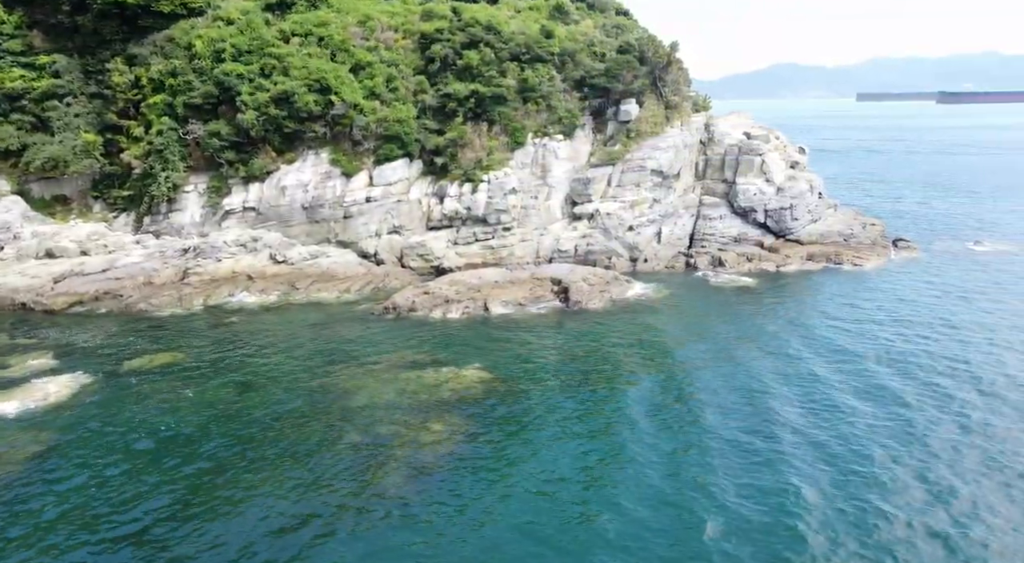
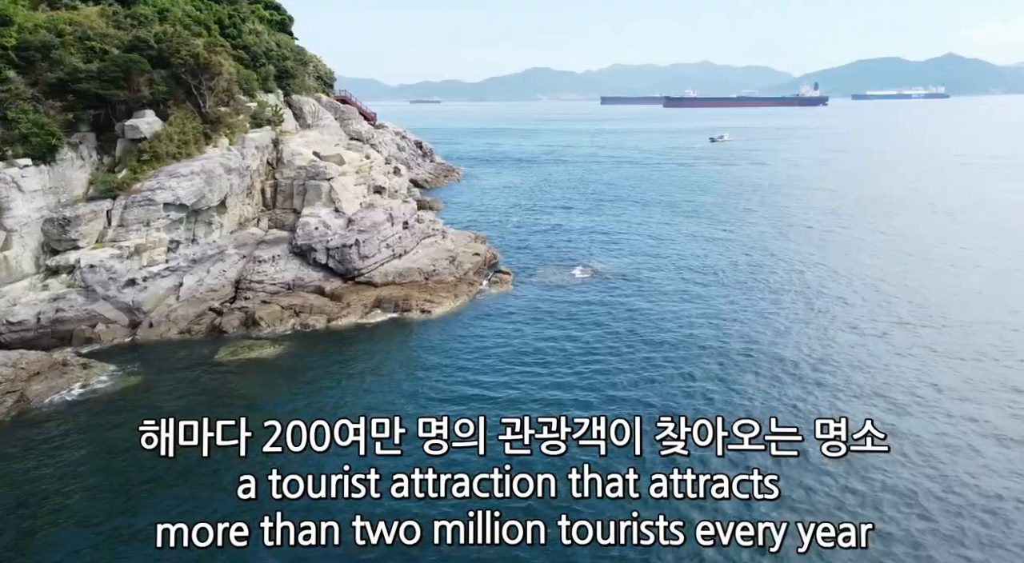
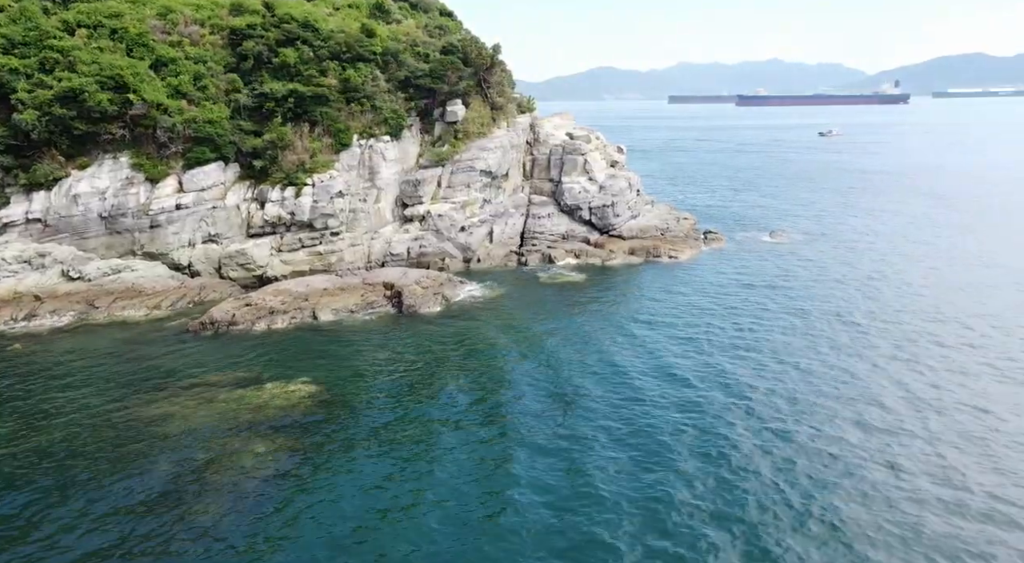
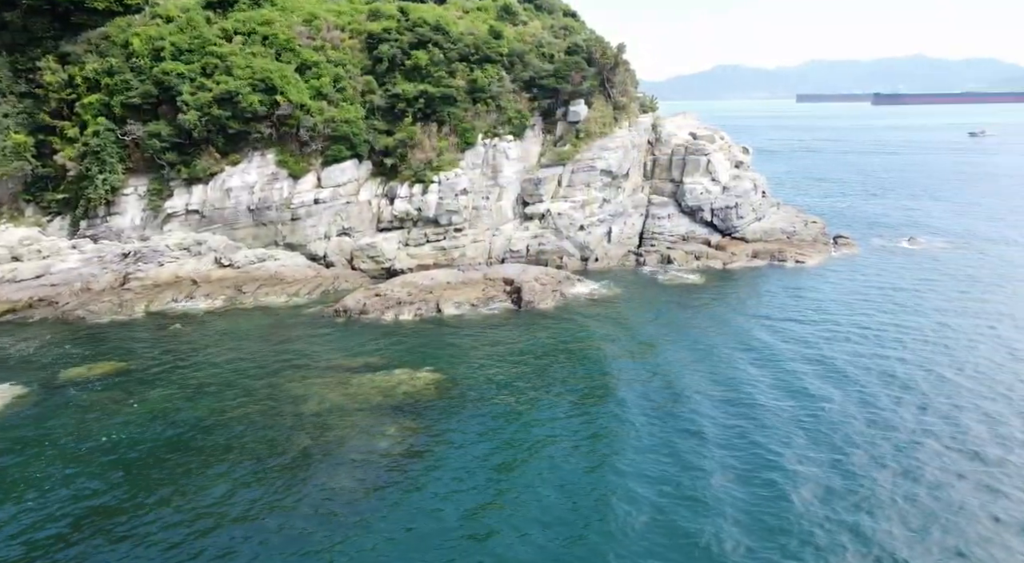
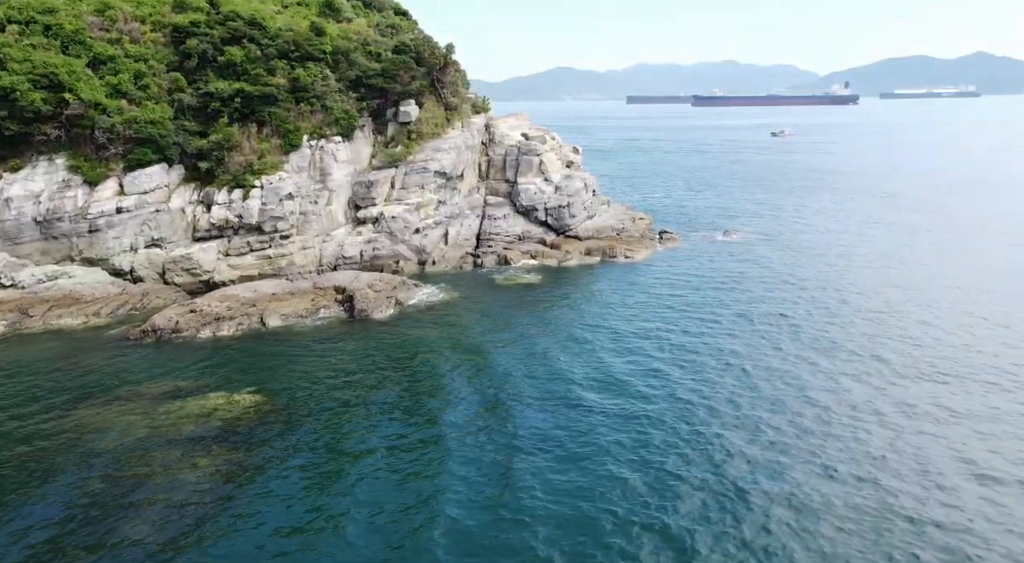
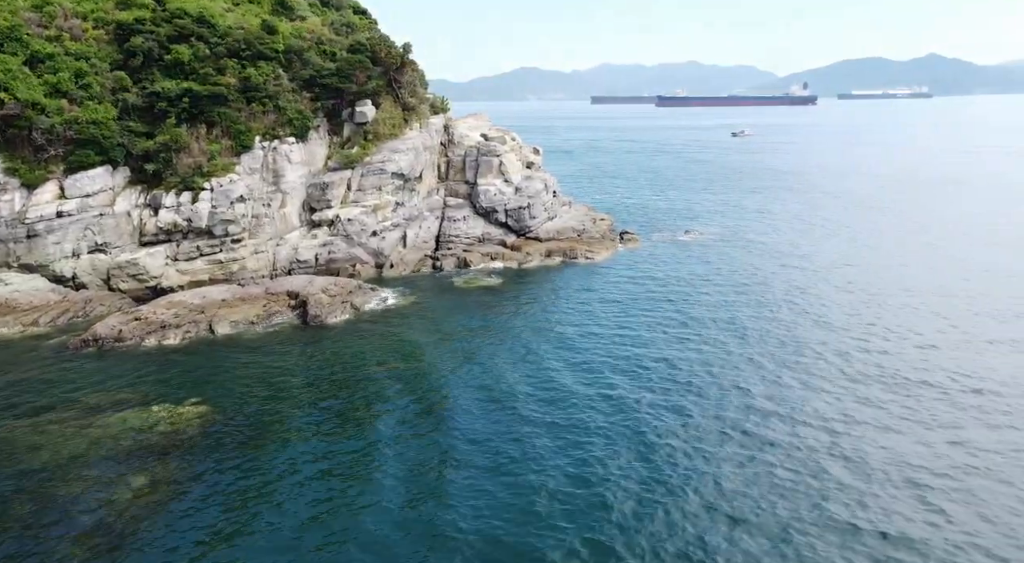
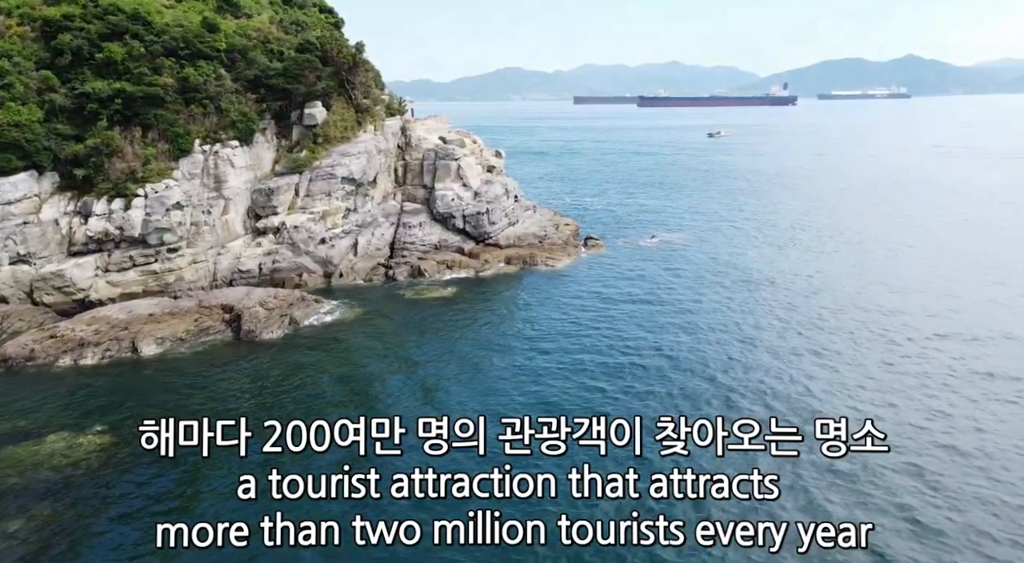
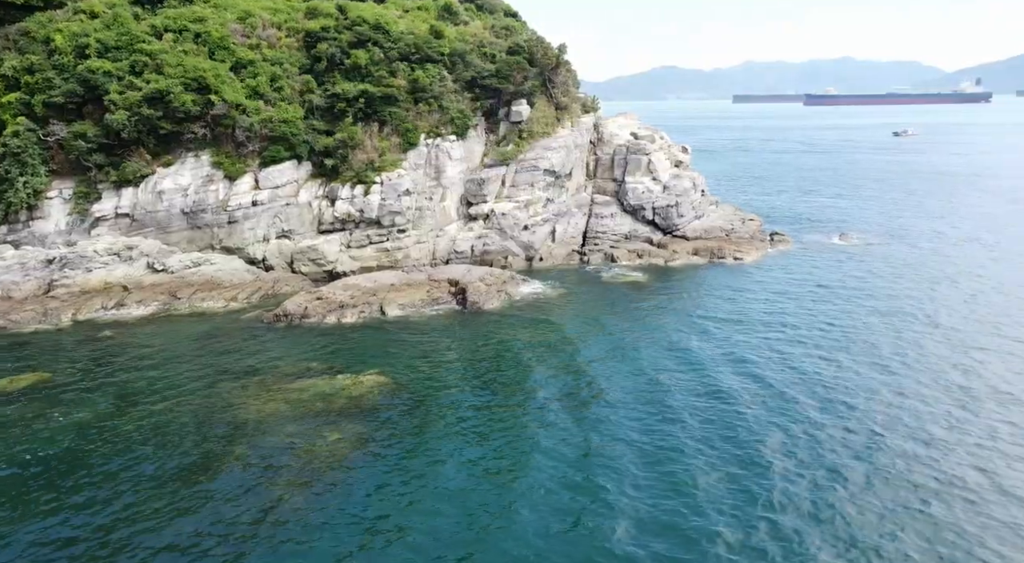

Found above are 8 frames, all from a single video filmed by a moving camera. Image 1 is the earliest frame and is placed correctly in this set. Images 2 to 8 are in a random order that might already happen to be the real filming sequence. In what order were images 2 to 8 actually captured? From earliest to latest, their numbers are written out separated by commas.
4, 8, 3, 5, 6, 7, 2
